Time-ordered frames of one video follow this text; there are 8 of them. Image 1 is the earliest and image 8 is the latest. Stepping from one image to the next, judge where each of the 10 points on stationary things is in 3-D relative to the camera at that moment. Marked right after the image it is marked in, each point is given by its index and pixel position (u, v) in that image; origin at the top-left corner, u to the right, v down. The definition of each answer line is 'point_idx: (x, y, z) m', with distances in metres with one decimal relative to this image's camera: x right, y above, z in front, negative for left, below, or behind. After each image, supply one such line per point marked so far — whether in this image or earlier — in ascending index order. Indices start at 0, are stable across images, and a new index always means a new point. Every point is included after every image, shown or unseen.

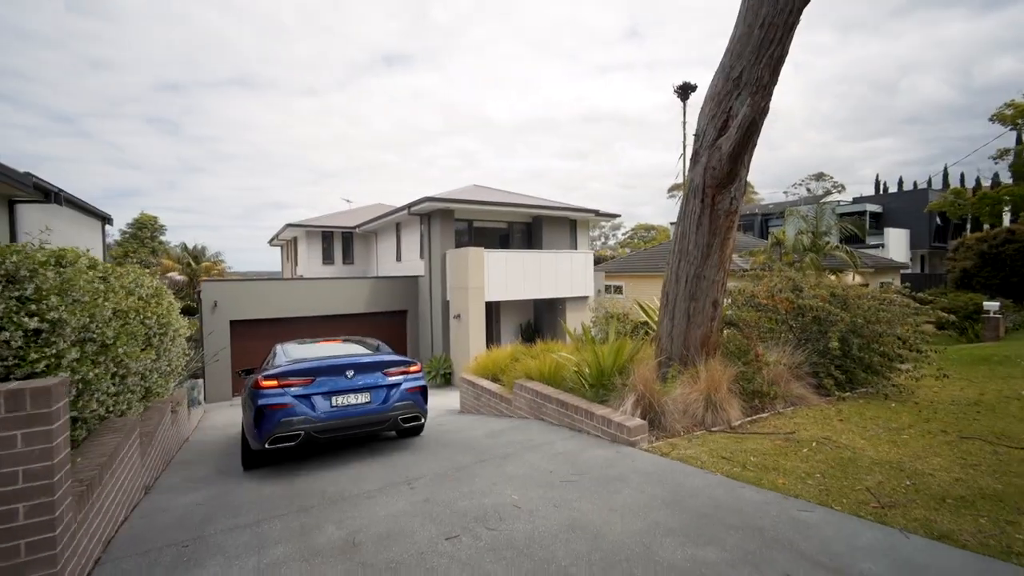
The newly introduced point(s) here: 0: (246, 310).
0: (-6.8, -0.5, +12.5) m
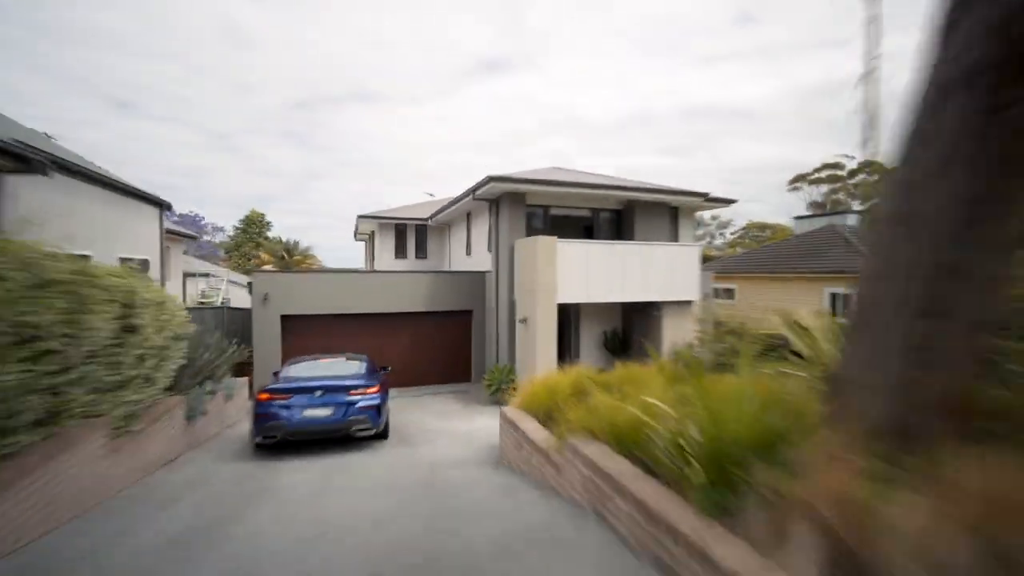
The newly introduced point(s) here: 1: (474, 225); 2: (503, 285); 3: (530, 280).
0: (-5.0, -0.4, +11.4) m
1: (-1.2, +1.9, +14.5) m
2: (-0.2, +0.1, +11.6) m
3: (+0.4, +0.2, +10.2) m
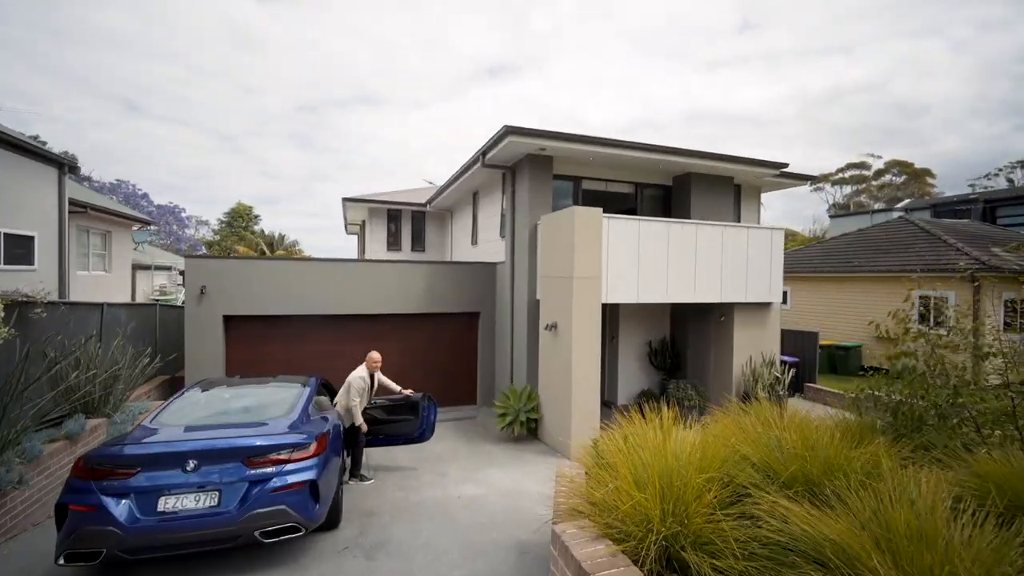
0: (-4.6, -0.2, +8.6) m
1: (-0.7, +1.9, +11.7) m
2: (+0.2, +0.2, +8.7) m
3: (+0.7, +0.3, +7.3) m
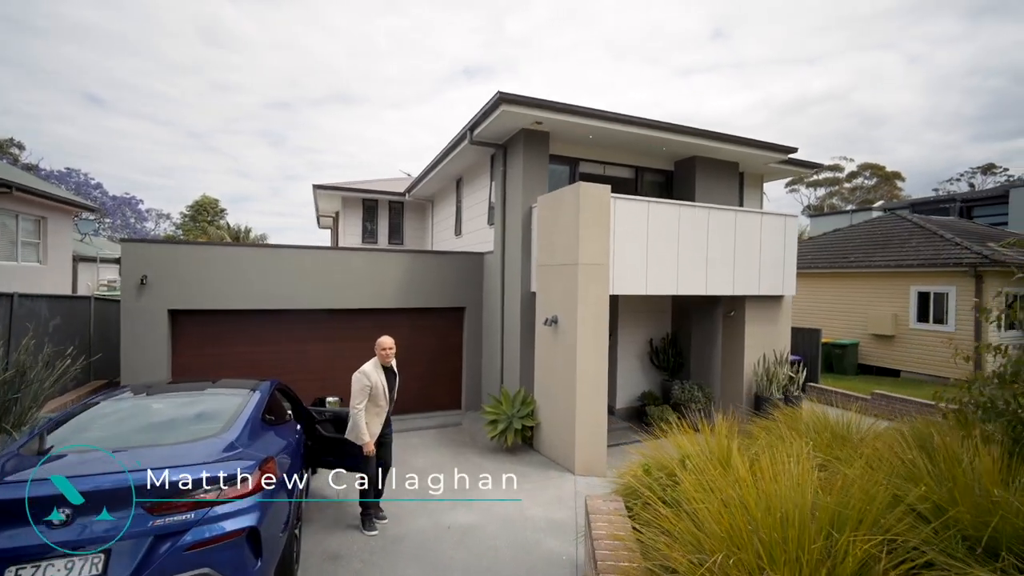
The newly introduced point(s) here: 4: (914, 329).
0: (-4.7, -0.1, +7.5) m
1: (-1.0, +2.1, +10.7) m
2: (+0.1, +0.3, +7.8) m
3: (+0.7, +0.4, +6.4) m
4: (+11.6, -1.2, +14.1) m
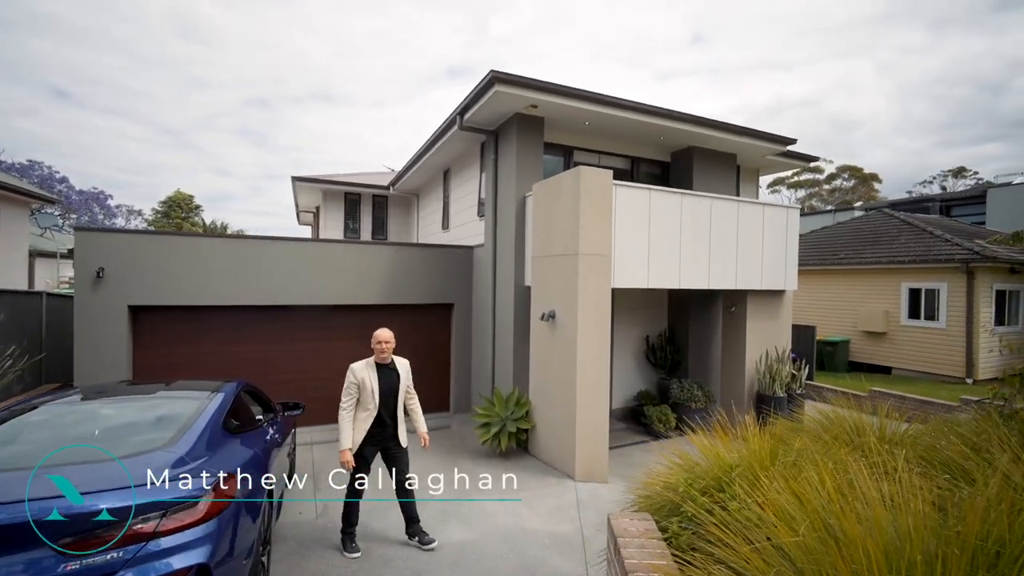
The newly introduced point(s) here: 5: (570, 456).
0: (-4.8, 0.0, +6.9) m
1: (-1.2, +2.1, +10.2) m
2: (0.0, +0.4, +7.3) m
3: (+0.6, +0.5, +6.0) m
4: (+11.3, -1.1, +14.1) m
5: (+0.7, -2.0, +5.7) m
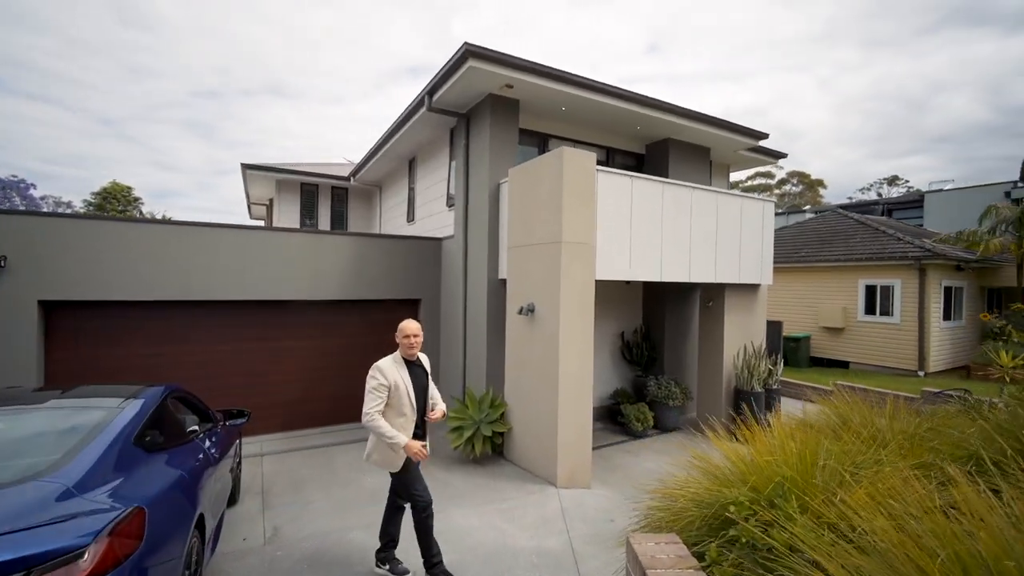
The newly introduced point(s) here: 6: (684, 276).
0: (-5.1, +0.1, +6.0) m
1: (-1.8, +2.2, +9.6) m
2: (-0.4, +0.5, +6.8) m
3: (+0.3, +0.6, +5.6) m
4: (+10.3, -1.0, +14.5) m
5: (+0.4, -1.9, +5.3) m
6: (+2.4, +0.2, +6.8) m
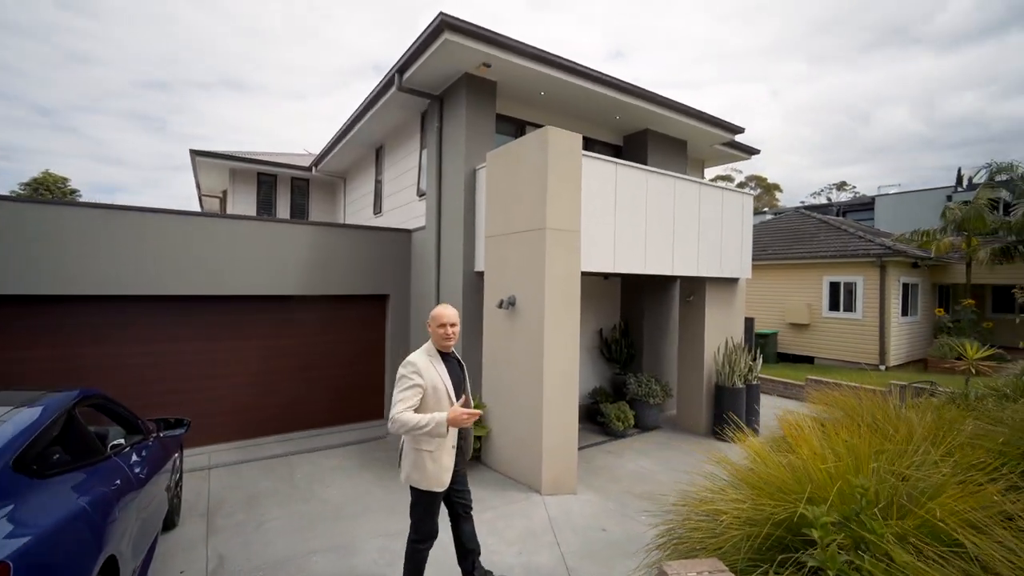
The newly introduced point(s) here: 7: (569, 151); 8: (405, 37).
0: (-5.3, +0.2, +5.2) m
1: (-2.3, +2.3, +9.1) m
2: (-0.7, +0.6, +6.4) m
3: (+0.1, +0.7, +5.2) m
4: (+9.5, -0.9, +14.7) m
5: (+0.2, -1.8, +4.9) m
6: (+2.1, +0.3, +6.5) m
7: (+0.5, +1.4, +5.0) m
8: (-3.1, +7.6, +14.4) m
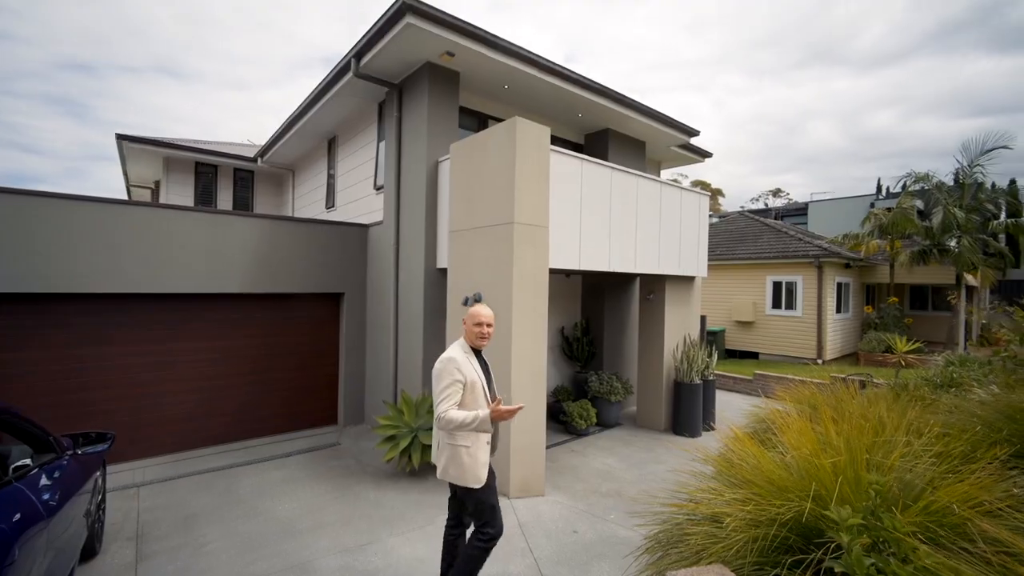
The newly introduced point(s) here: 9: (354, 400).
0: (-5.7, +0.2, +4.5) m
1: (-3.0, +2.4, +8.6) m
2: (-1.2, +0.6, +6.1) m
3: (-0.3, +0.7, +5.0) m
4: (+8.1, -0.9, +15.4) m
5: (-0.1, -1.7, +4.7) m
6: (+1.6, +0.3, +6.6) m
7: (+0.1, +1.5, +4.9) m
8: (-4.3, +7.6, +13.8) m
9: (-2.3, -1.6, +7.2) m
